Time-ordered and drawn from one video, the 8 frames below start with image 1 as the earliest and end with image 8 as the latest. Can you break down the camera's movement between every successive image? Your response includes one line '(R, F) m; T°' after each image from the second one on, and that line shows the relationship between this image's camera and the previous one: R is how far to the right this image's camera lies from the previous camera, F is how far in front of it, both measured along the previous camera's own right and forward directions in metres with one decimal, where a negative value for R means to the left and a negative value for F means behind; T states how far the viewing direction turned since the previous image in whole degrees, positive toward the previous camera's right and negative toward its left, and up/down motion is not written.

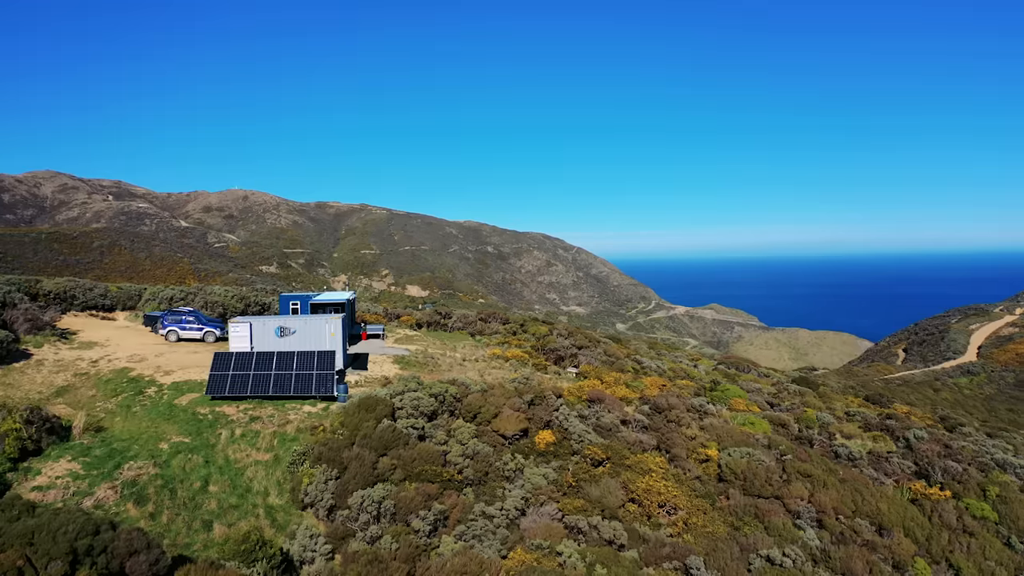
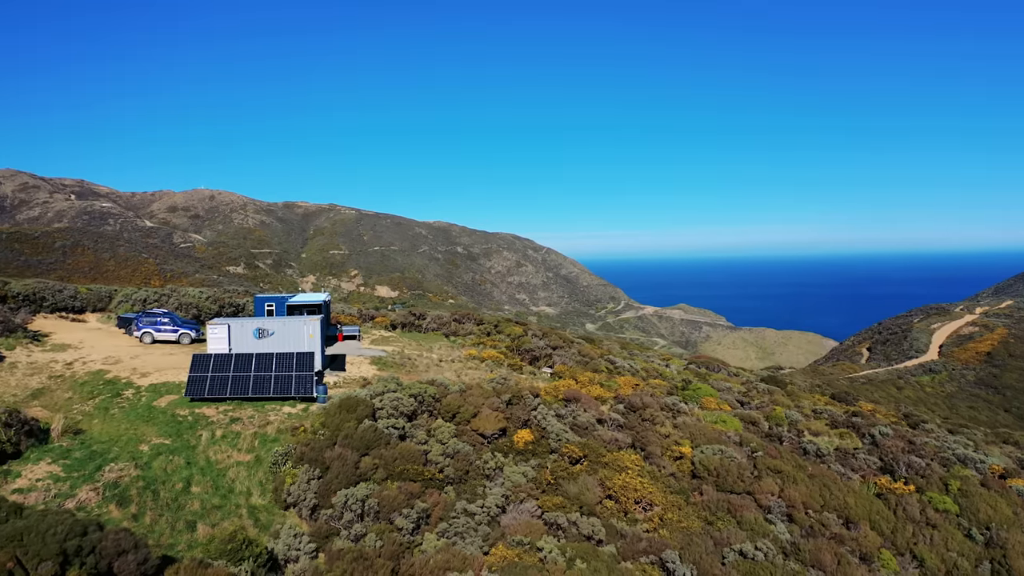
(-0.1, -0.2) m; +3°
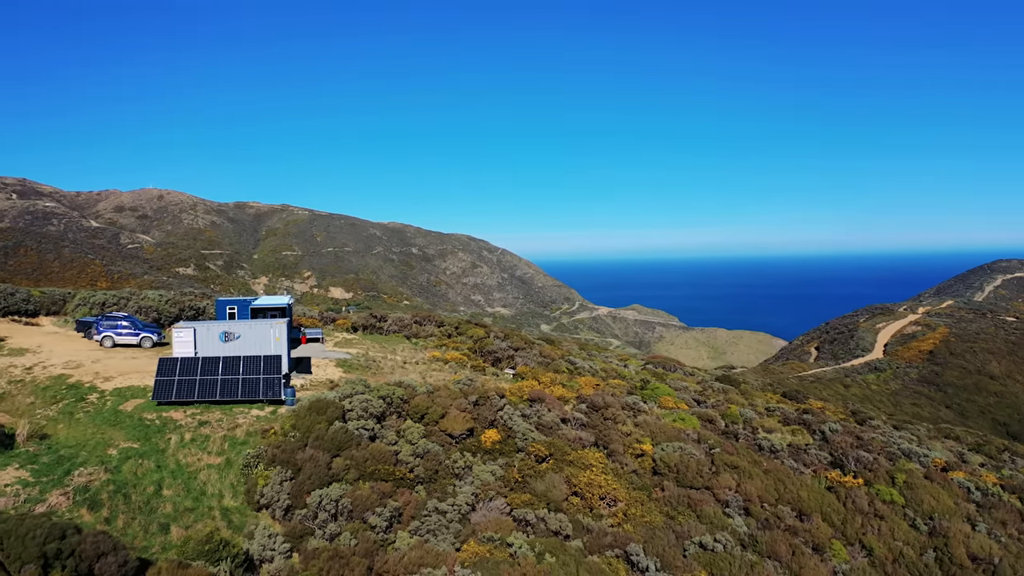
(-0.2, -0.3) m; +4°
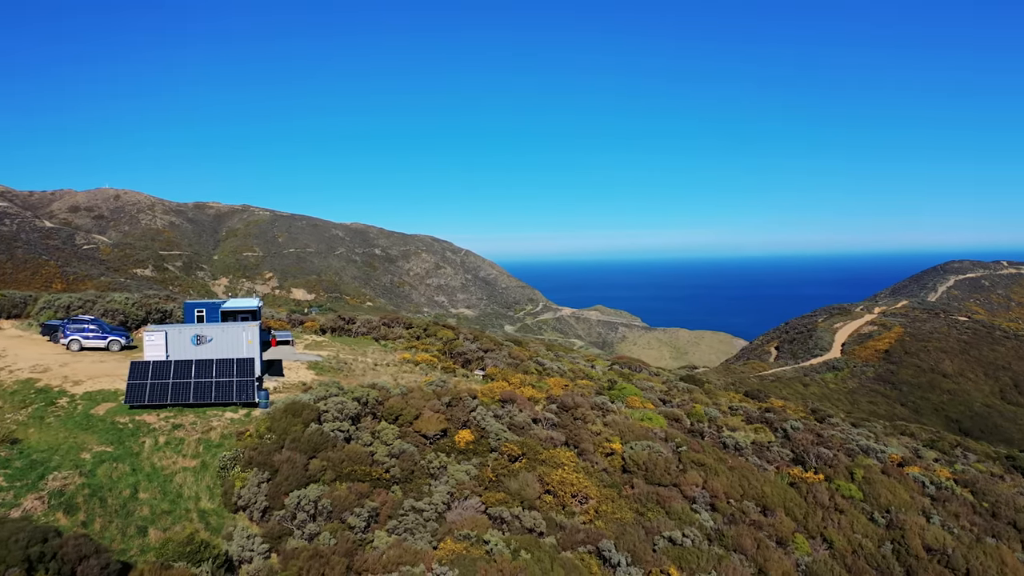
(-0.1, -0.3) m; +4°
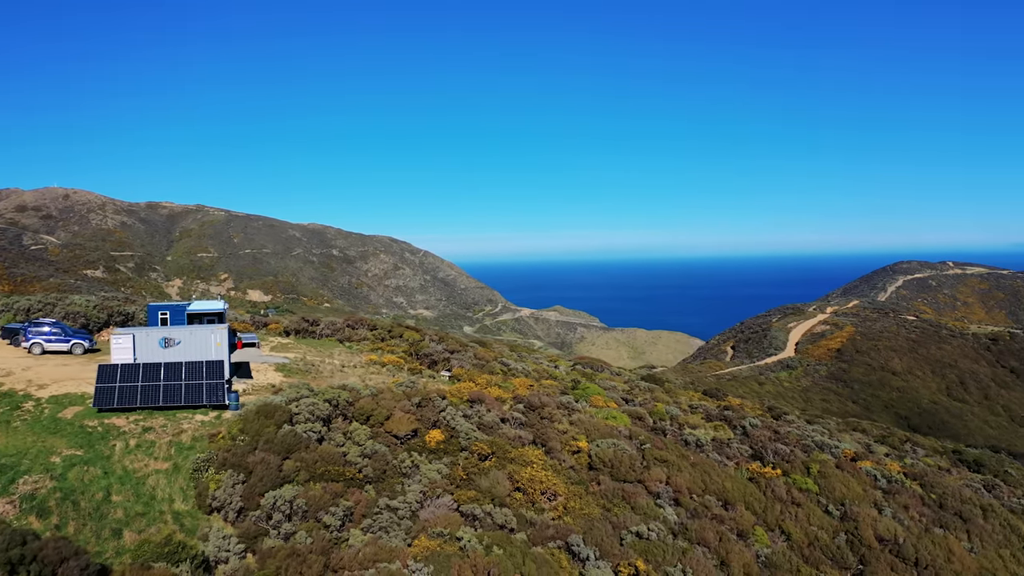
(-0.1, -0.3) m; +4°
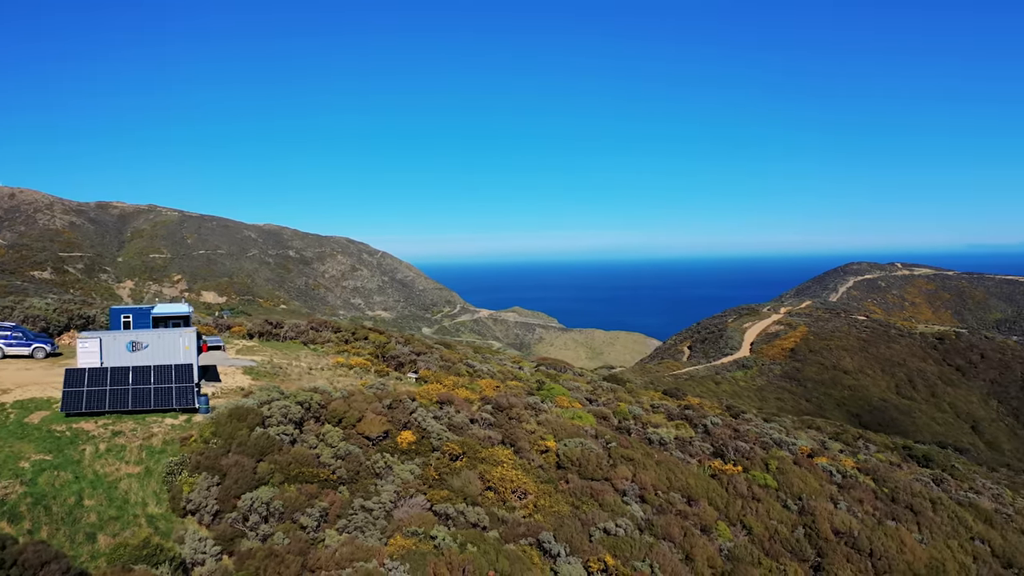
(-0.2, -0.3) m; +4°
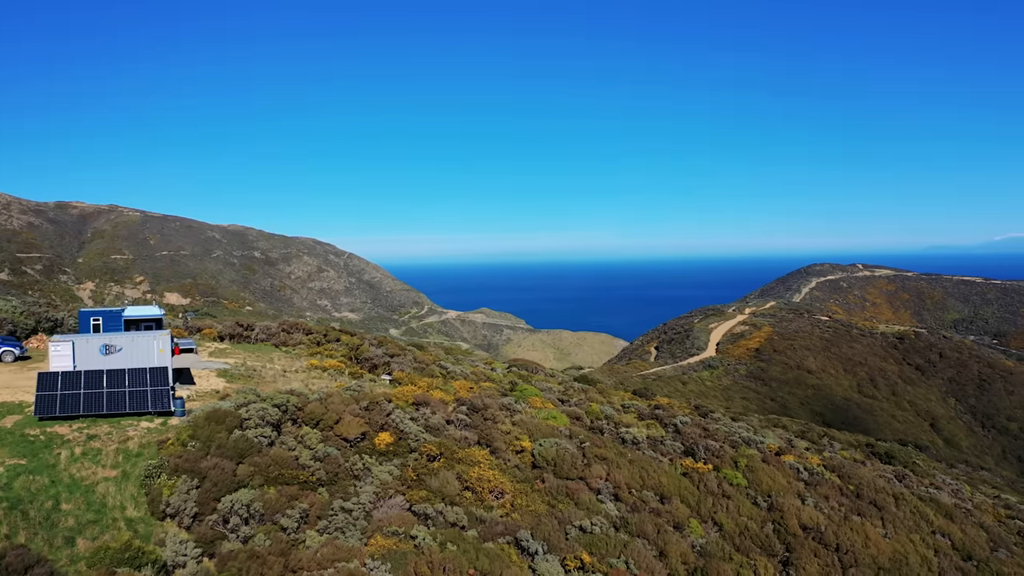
(-0.1, -0.2) m; +3°
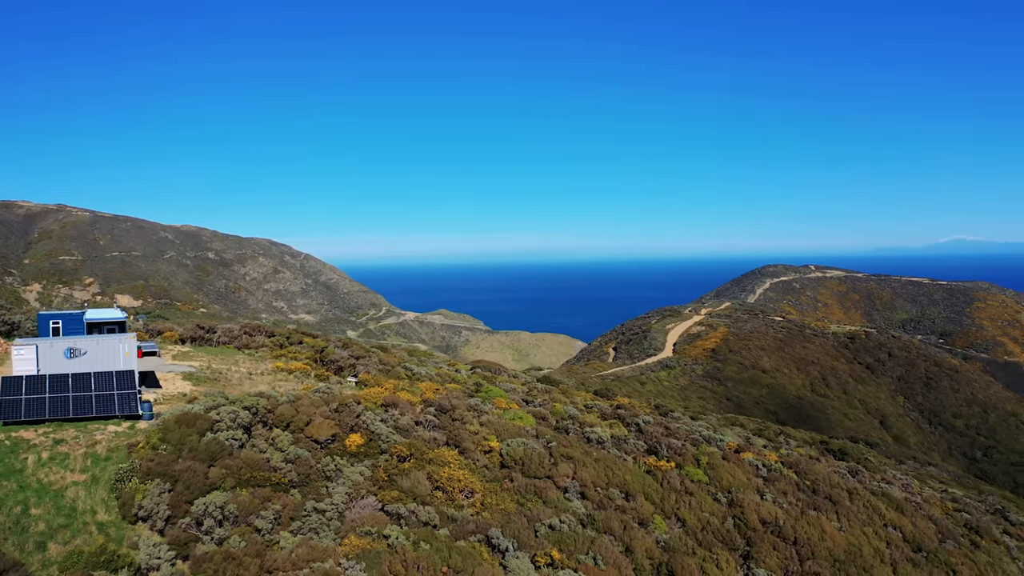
(-0.1, -0.4) m; +4°
